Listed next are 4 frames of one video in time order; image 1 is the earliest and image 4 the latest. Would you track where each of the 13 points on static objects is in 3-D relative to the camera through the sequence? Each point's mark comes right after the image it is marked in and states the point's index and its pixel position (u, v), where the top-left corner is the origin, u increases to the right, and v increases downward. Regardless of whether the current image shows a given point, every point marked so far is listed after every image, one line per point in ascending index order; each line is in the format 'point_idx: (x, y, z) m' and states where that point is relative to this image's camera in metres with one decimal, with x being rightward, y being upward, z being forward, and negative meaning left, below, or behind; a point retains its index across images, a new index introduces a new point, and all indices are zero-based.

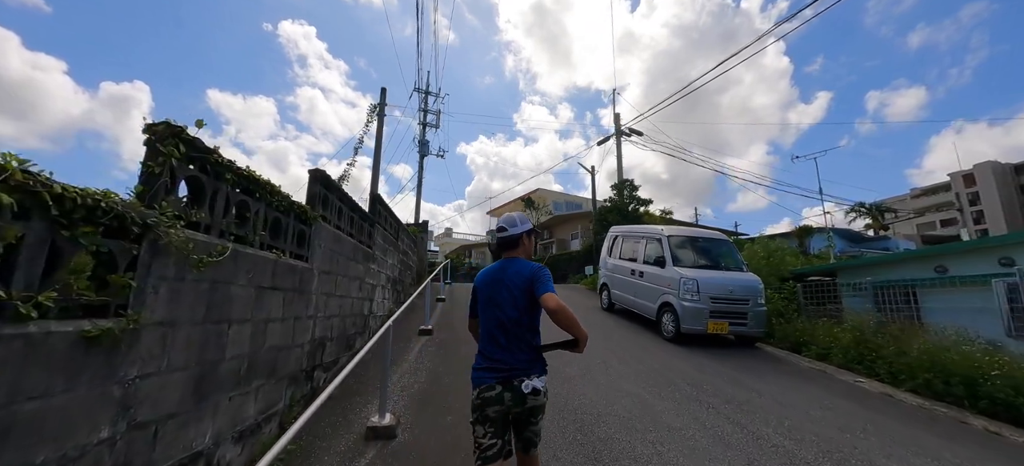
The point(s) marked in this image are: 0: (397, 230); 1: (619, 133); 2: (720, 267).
0: (-2.4, +0.1, +8.1) m
1: (+4.7, +4.4, +16.5) m
2: (+3.7, -0.6, +6.8) m
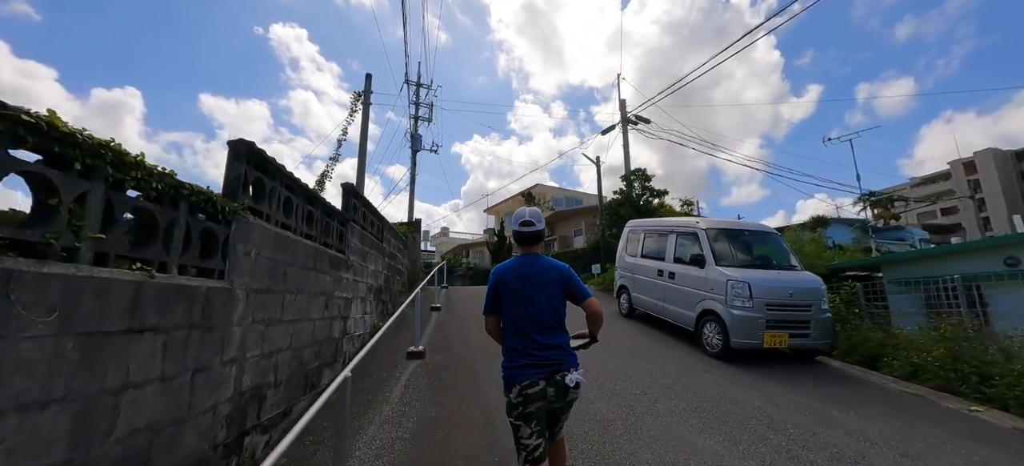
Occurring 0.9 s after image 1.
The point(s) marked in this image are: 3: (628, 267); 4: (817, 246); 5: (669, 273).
0: (-2.4, +0.1, +6.9) m
1: (+4.6, +4.6, +15.4) m
2: (+3.9, -0.5, +5.6) m
3: (+2.4, -0.7, +7.8) m
4: (+8.3, -0.3, +11.0) m
5: (+2.6, -0.7, +6.4) m
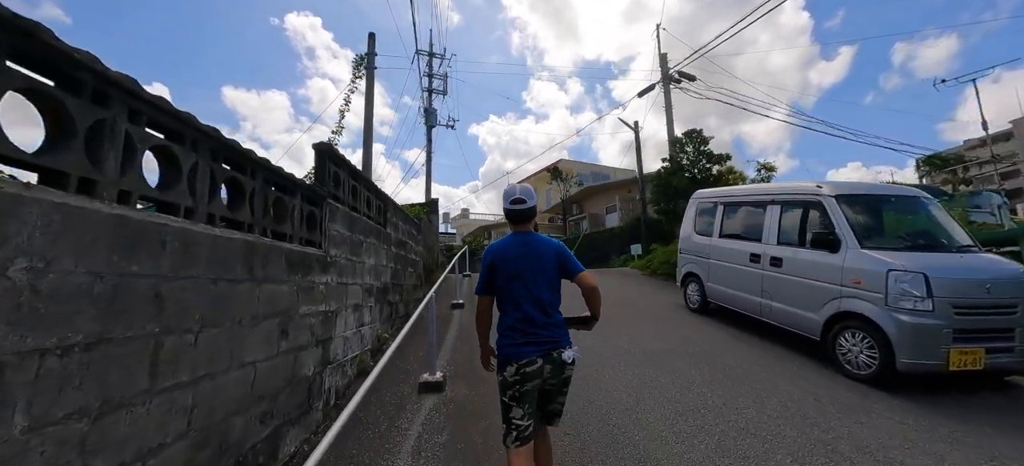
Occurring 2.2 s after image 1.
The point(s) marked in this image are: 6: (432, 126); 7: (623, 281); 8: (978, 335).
0: (-1.8, +0.3, +5.4) m
1: (+5.5, +5.4, +13.3) m
2: (+4.4, -0.1, +3.9) m
3: (+3.0, -0.3, +6.1) m
4: (+9.0, +0.5, +9.0) m
5: (+3.2, -0.3, +4.7) m
6: (-4.1, +5.6, +19.7) m
7: (+2.9, -1.2, +9.6) m
8: (+4.1, -0.9, +3.3) m
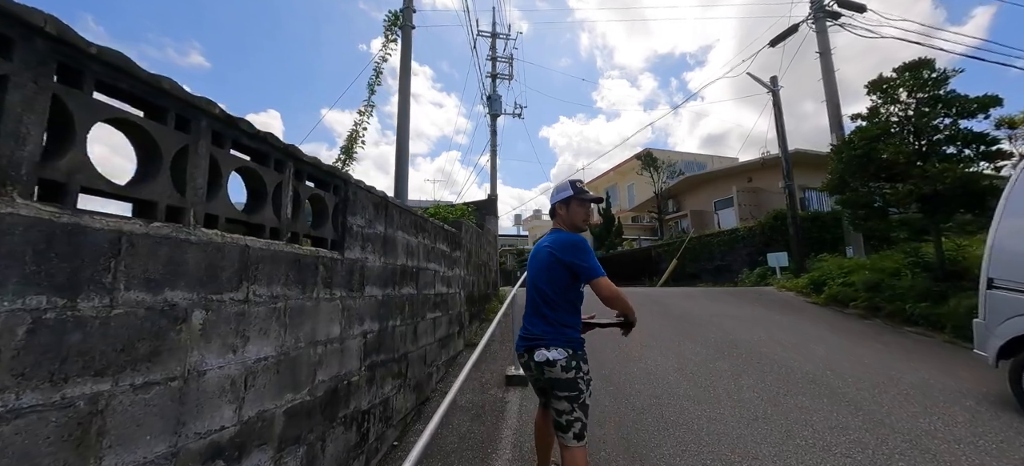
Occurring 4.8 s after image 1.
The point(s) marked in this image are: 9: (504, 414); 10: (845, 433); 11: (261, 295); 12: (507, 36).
0: (-1.0, +0.1, +2.8) m
1: (+7.5, +5.4, +9.2) m
2: (+4.7, -0.2, +0.1) m
3: (+3.8, -0.3, +2.5) m
4: (+10.3, +0.5, +4.3) m
5: (+3.7, -0.4, +1.1) m
6: (-0.7, +5.4, +17.3) m
7: (+4.4, -1.3, +6.0) m
8: (+4.4, -0.9, -0.4) m
9: (-0.1, -1.4, +3.0) m
10: (+2.3, -1.4, +2.6) m
11: (-1.0, -0.2, +1.5) m
12: (-0.2, +9.9, +19.1) m
